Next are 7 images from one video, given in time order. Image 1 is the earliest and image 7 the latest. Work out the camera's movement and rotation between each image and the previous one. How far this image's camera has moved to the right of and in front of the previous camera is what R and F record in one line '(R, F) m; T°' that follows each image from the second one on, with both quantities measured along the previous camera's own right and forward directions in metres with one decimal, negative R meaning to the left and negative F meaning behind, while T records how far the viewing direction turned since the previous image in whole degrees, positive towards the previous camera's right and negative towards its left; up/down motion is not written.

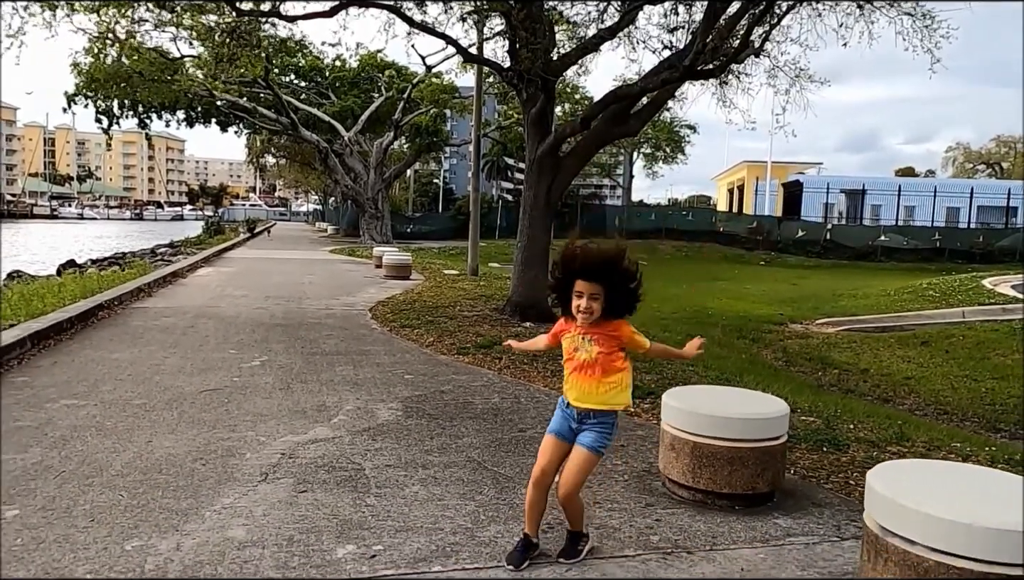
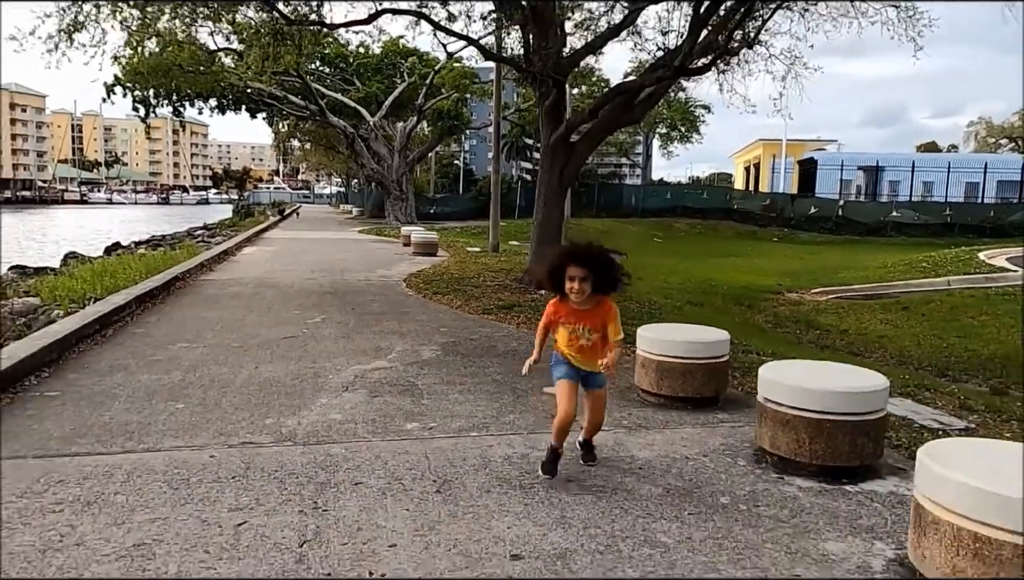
(+0.1, -1.5) m; -2°
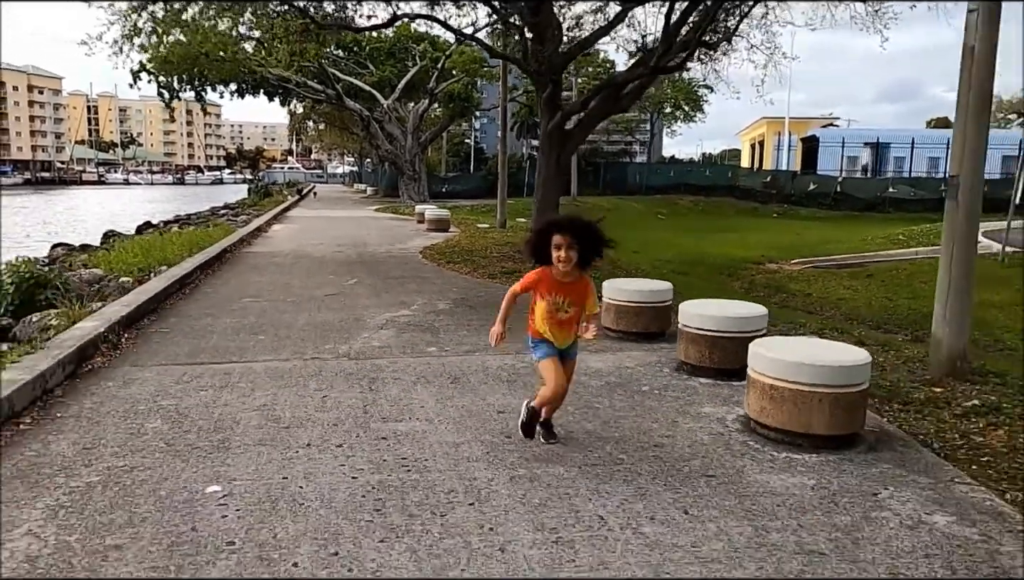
(+0.2, -1.8) m; -1°
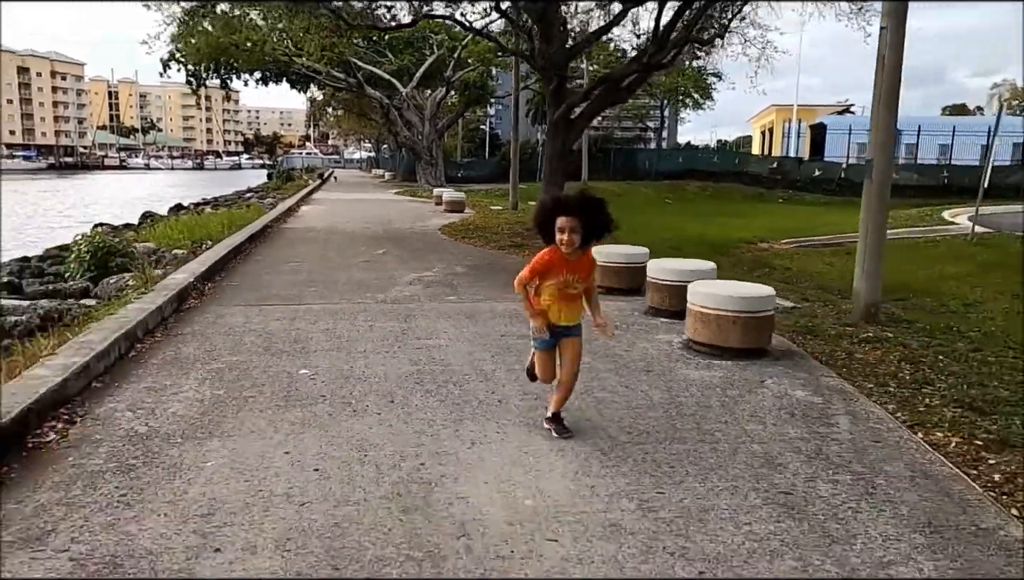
(+0.1, -1.6) m; -1°
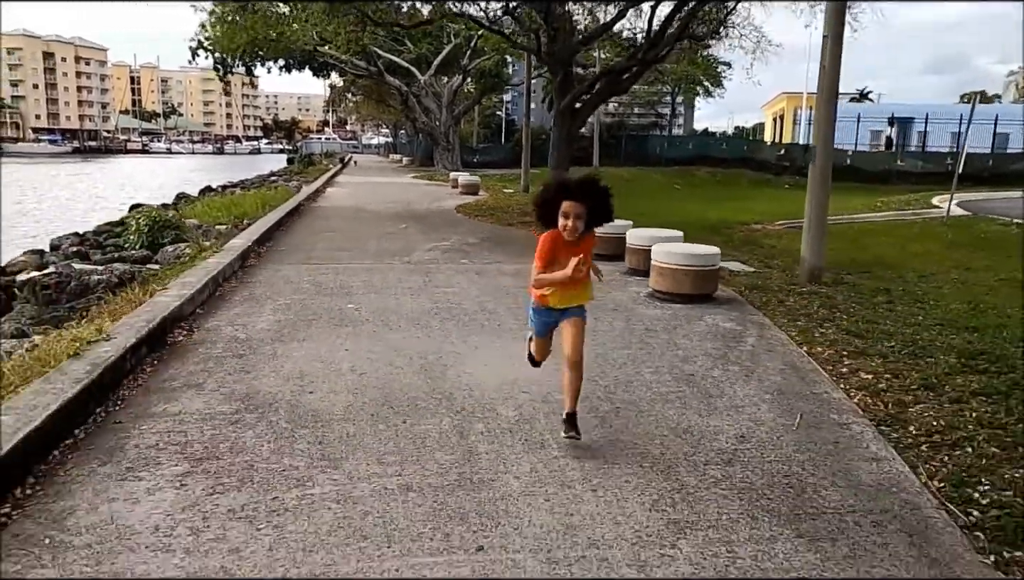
(+0.2, -1.6) m; -1°
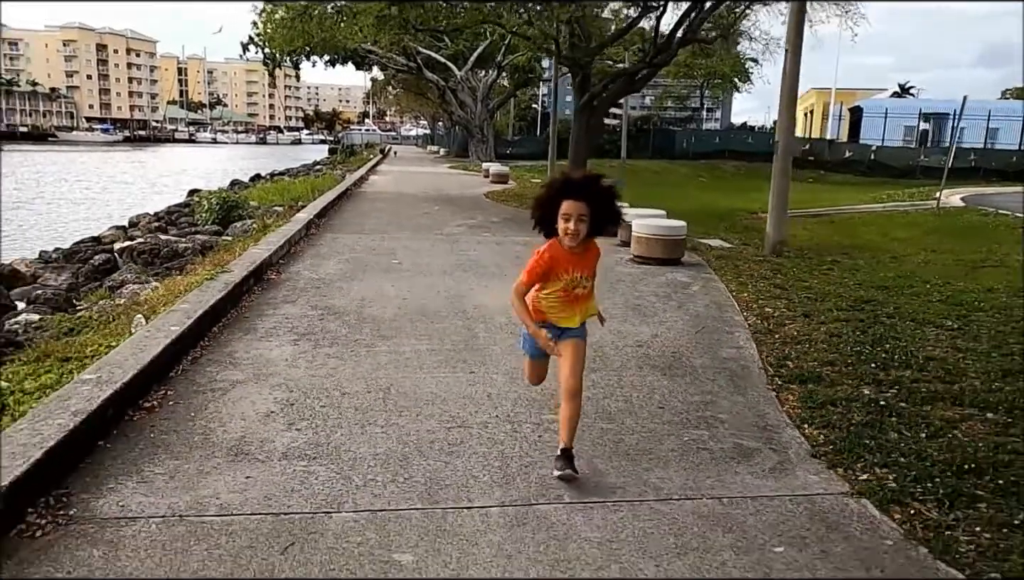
(+0.3, -2.0) m; -3°
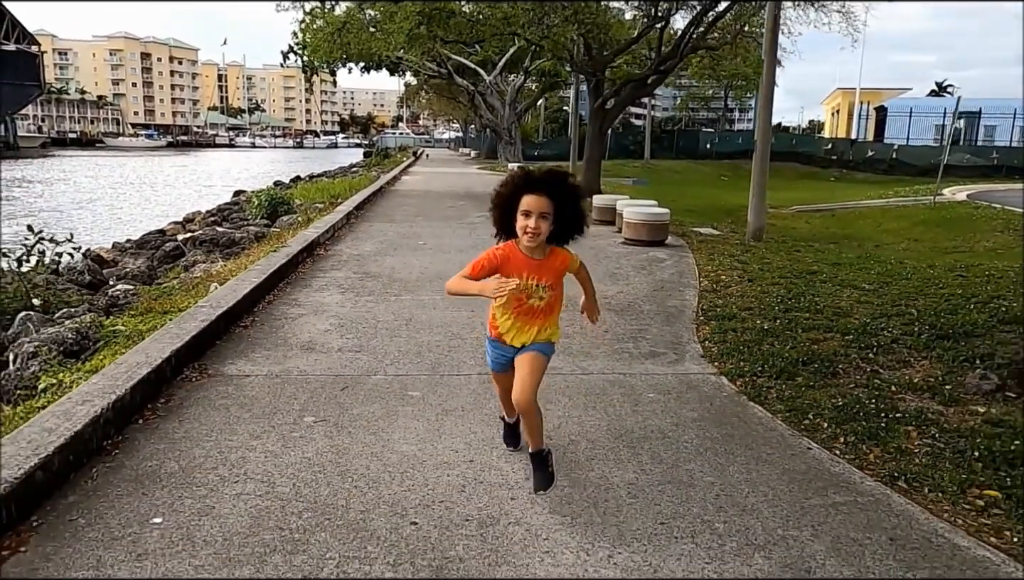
(+0.4, -1.6) m; -2°
